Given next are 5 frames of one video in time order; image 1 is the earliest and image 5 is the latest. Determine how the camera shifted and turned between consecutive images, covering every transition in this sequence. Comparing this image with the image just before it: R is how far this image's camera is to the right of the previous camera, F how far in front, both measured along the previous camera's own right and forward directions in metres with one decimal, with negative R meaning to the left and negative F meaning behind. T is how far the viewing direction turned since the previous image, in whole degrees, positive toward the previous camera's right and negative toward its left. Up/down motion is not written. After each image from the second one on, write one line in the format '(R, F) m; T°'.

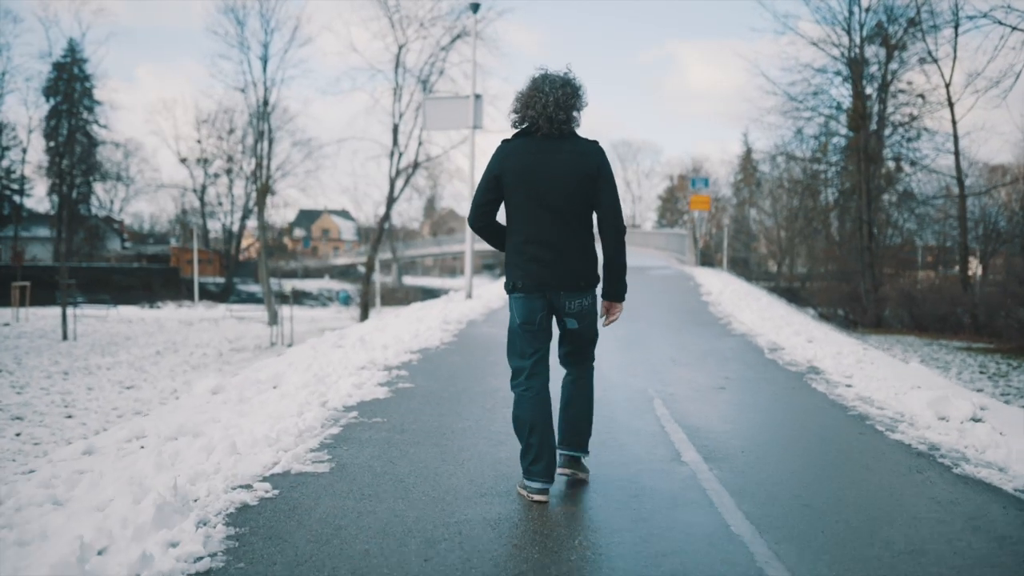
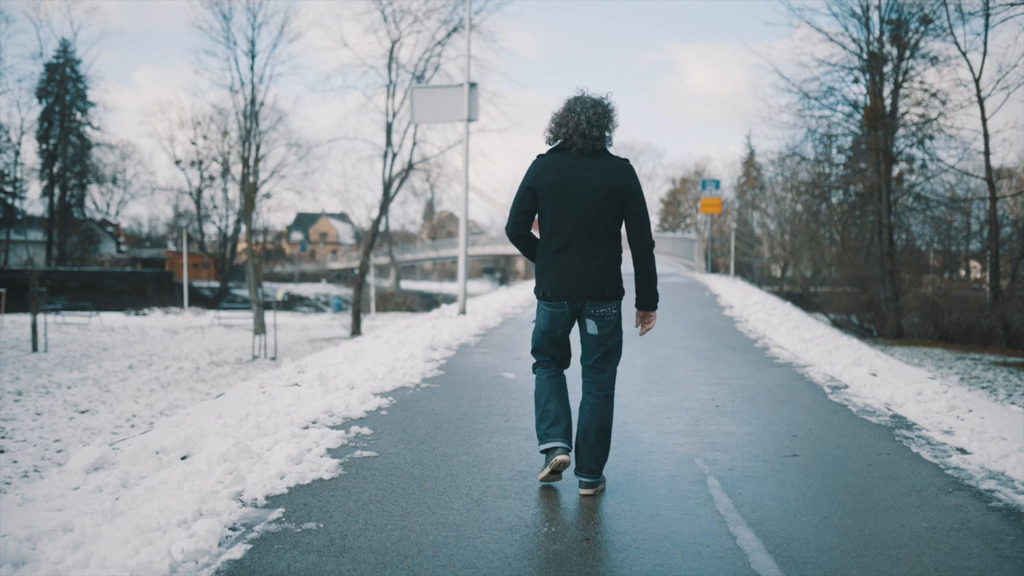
(0.0, +1.8) m; 0°
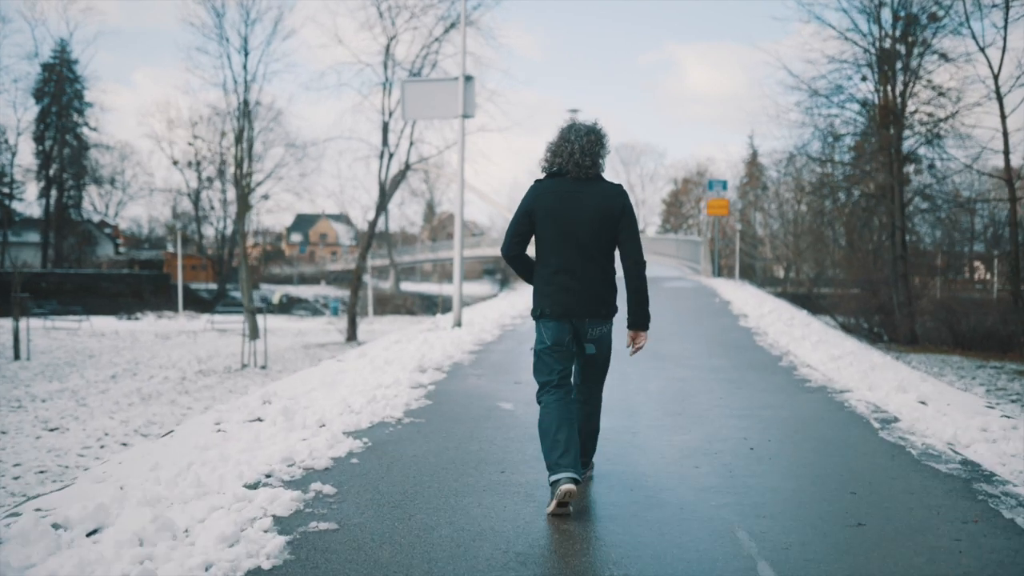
(0.0, +1.0) m; 0°
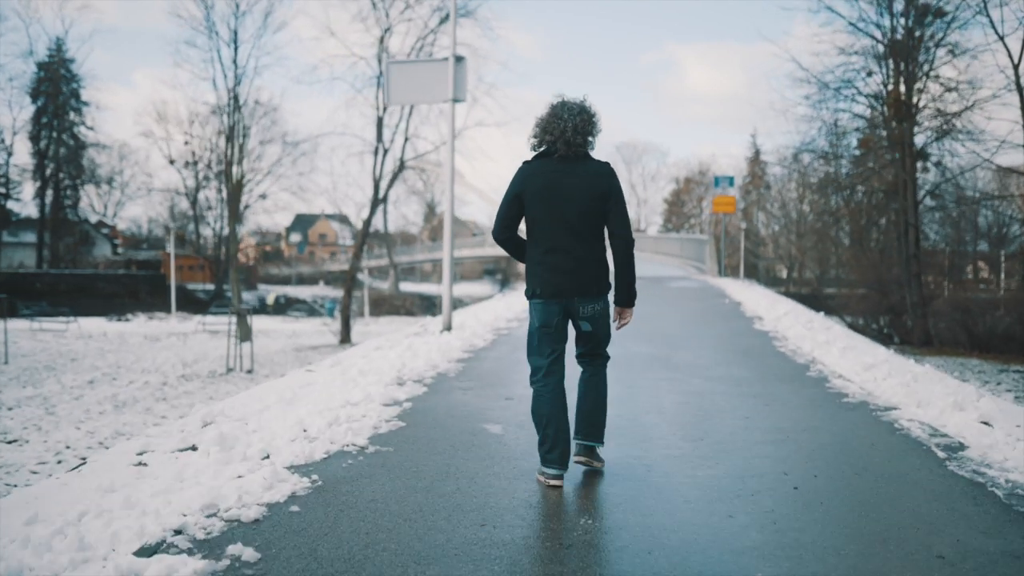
(+0.1, +1.1) m; 0°
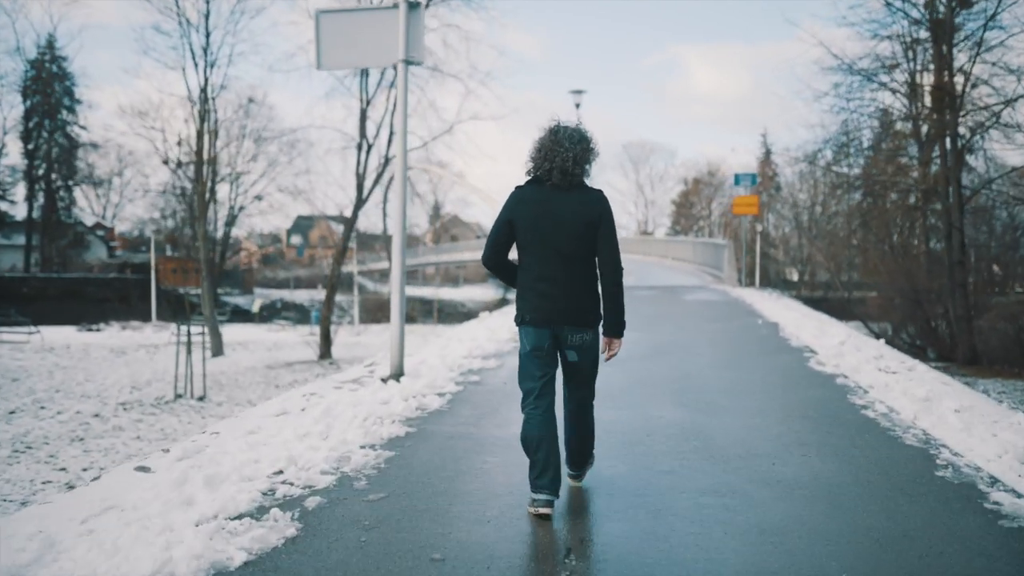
(+0.4, +3.2) m; 0°
